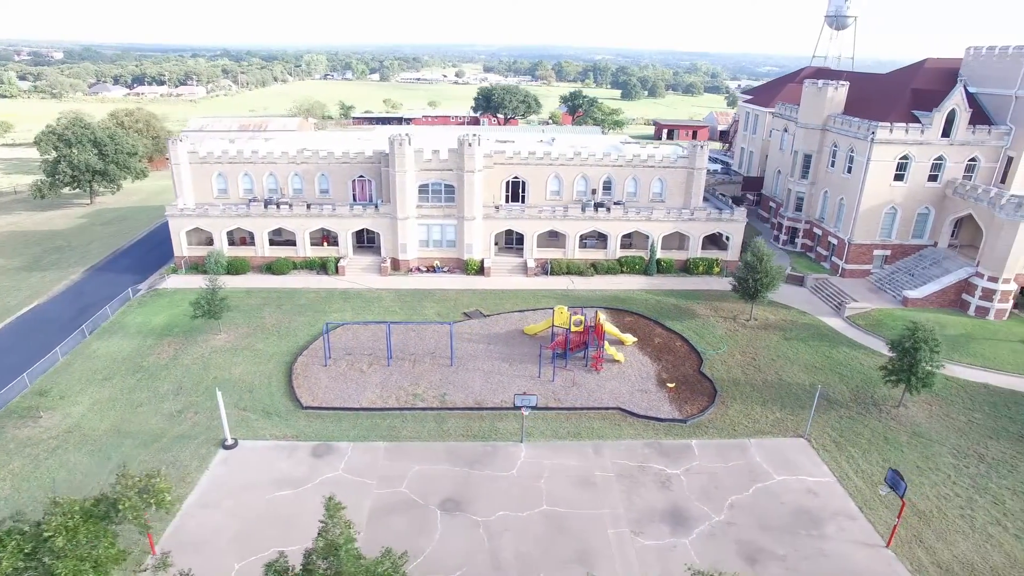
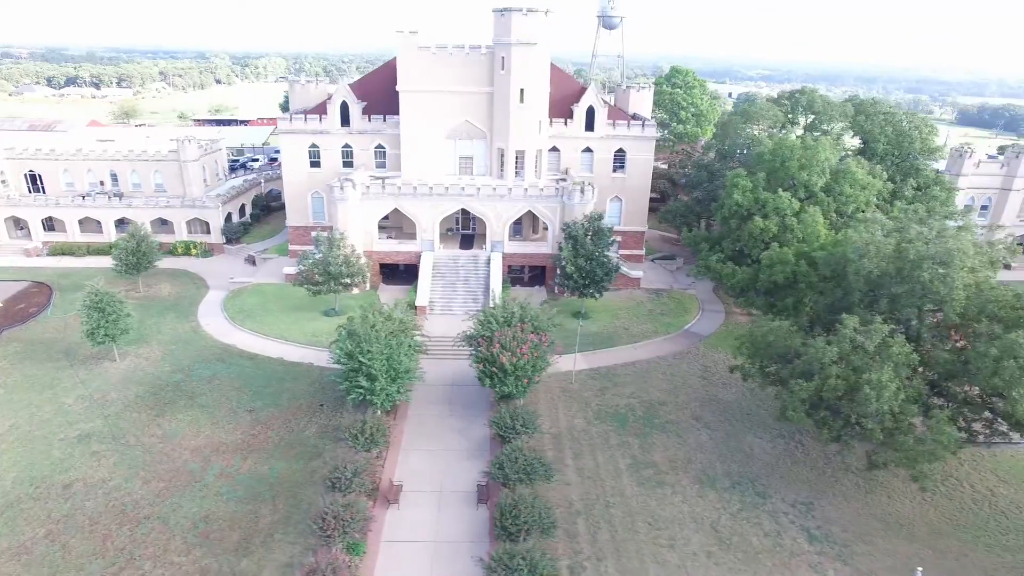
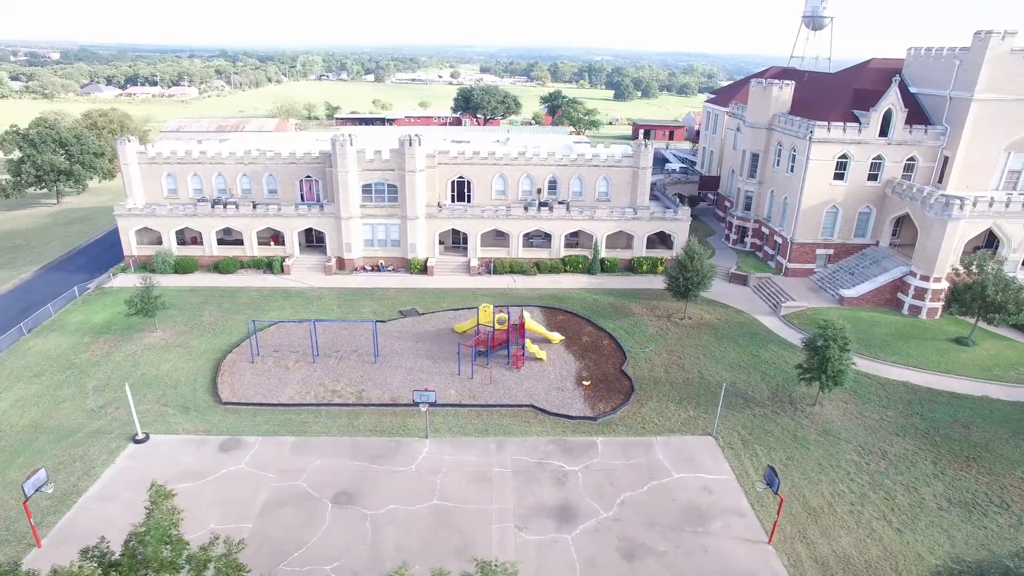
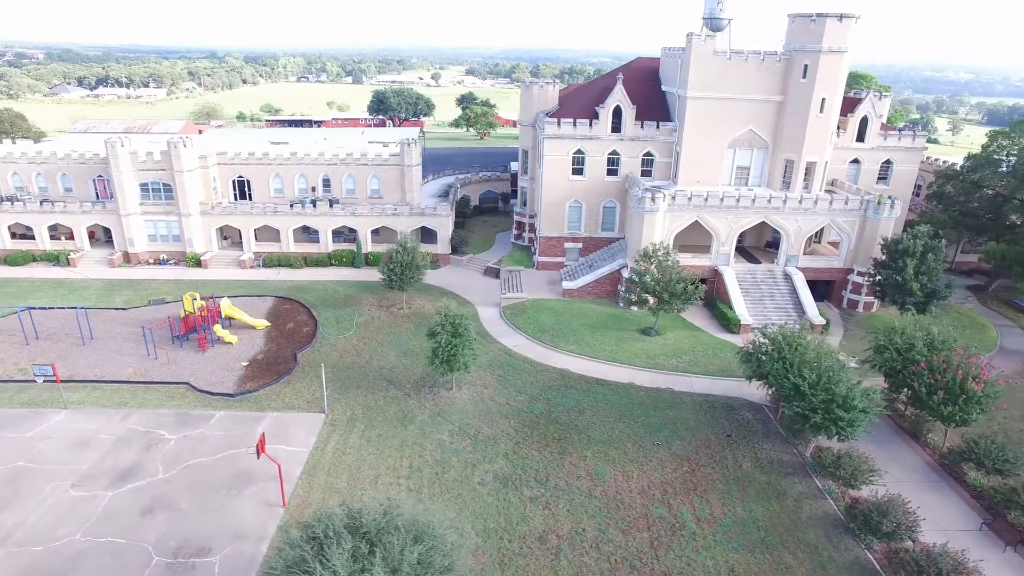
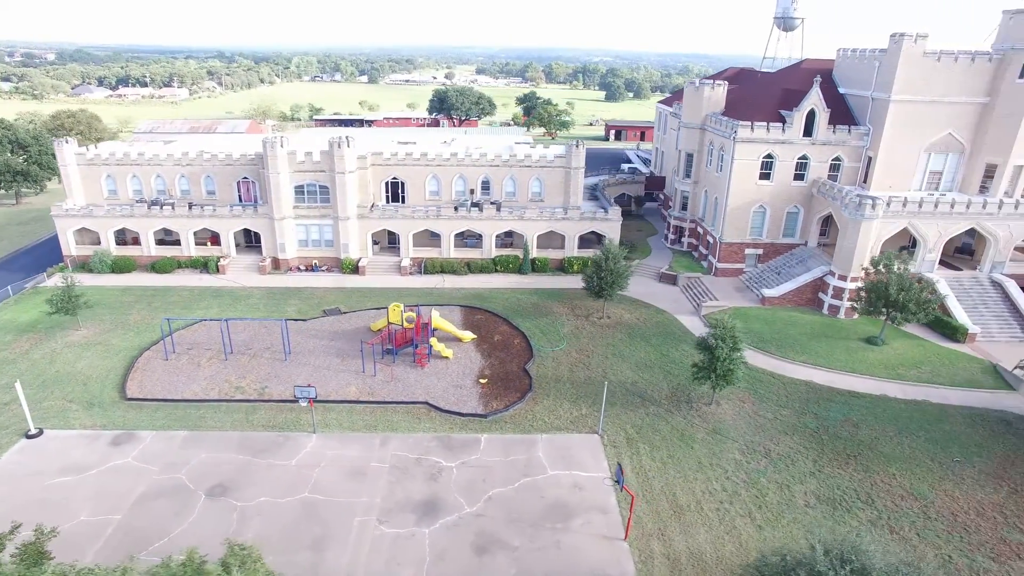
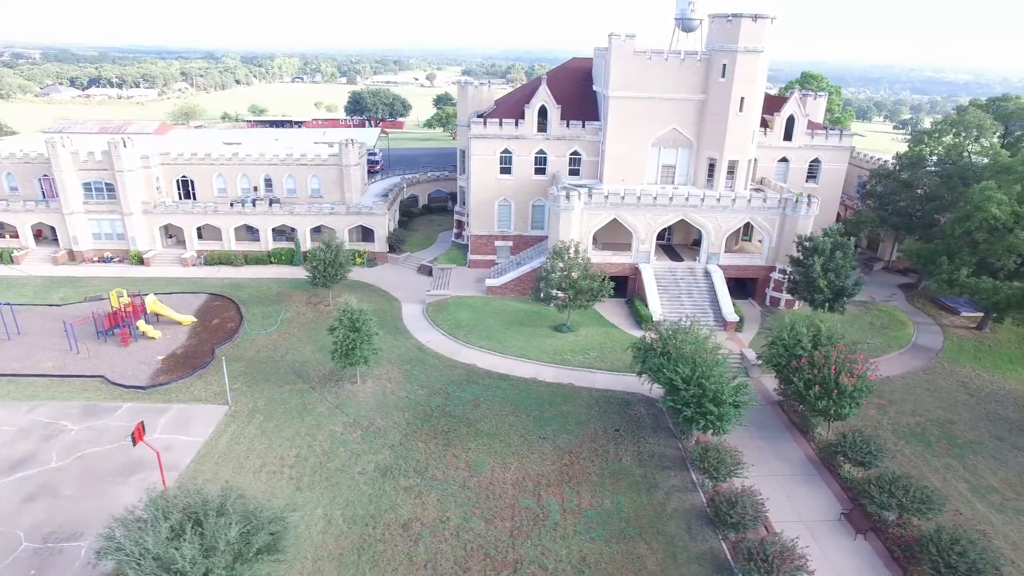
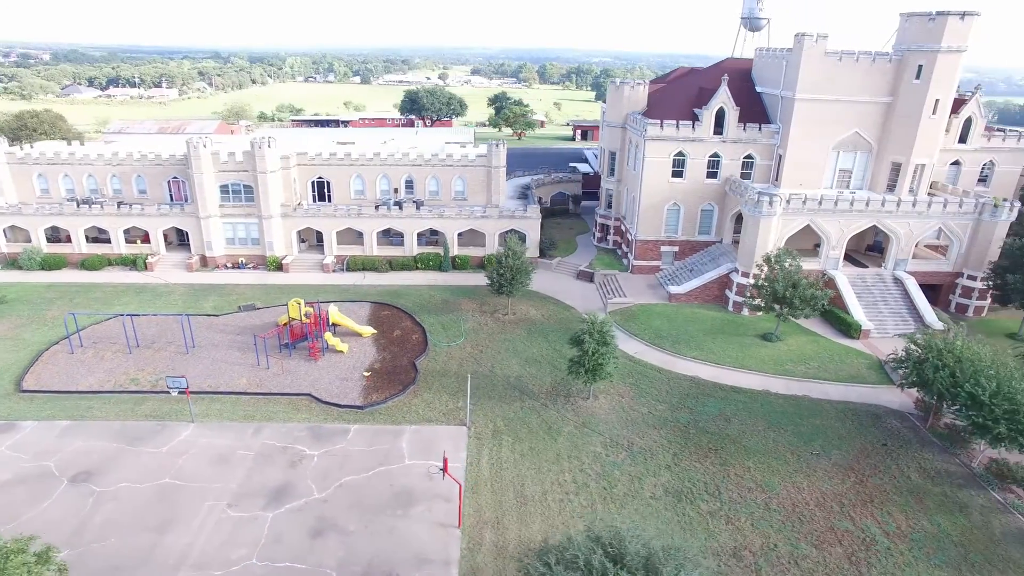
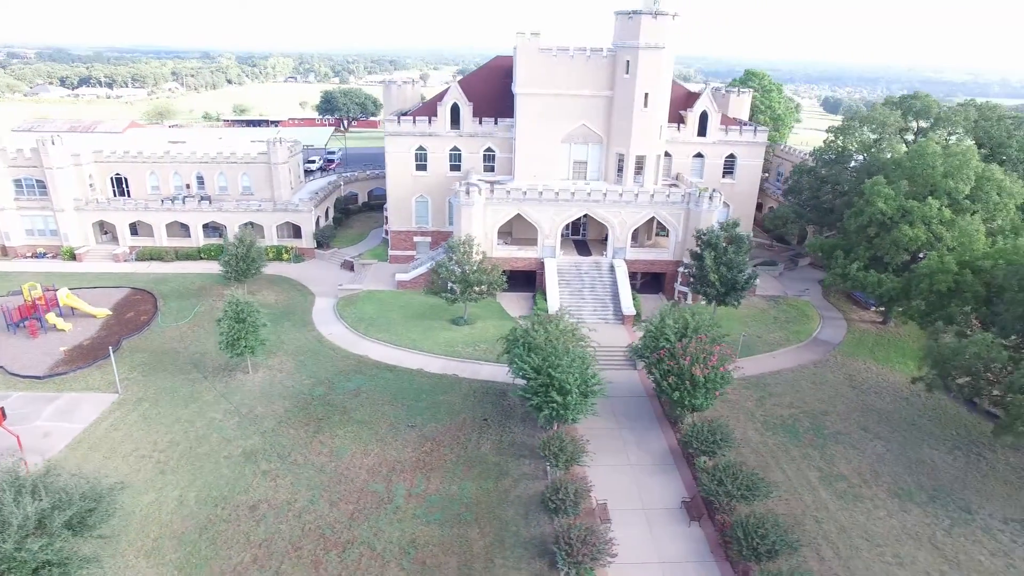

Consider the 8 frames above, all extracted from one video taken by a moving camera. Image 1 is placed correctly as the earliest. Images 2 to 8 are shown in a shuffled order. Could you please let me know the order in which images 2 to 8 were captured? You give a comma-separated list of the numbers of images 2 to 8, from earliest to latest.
3, 5, 7, 4, 6, 8, 2
